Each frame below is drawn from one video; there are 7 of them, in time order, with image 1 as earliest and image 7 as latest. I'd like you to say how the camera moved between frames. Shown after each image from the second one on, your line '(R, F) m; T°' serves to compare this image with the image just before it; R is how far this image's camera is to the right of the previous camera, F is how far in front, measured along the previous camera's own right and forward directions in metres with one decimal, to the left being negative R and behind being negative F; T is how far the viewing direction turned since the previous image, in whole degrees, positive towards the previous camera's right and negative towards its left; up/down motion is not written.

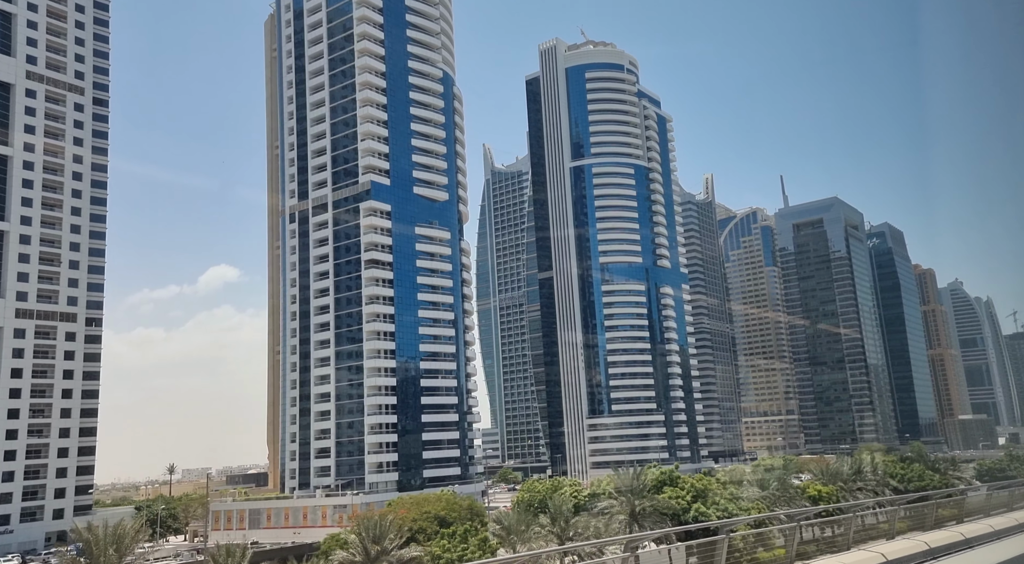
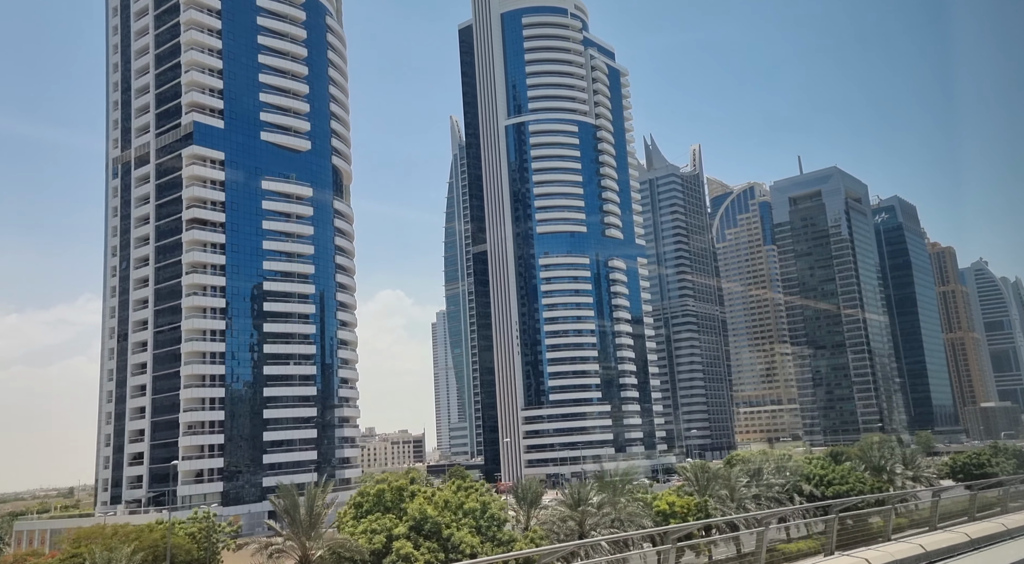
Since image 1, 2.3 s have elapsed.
(+9.8, +10.8) m; -2°
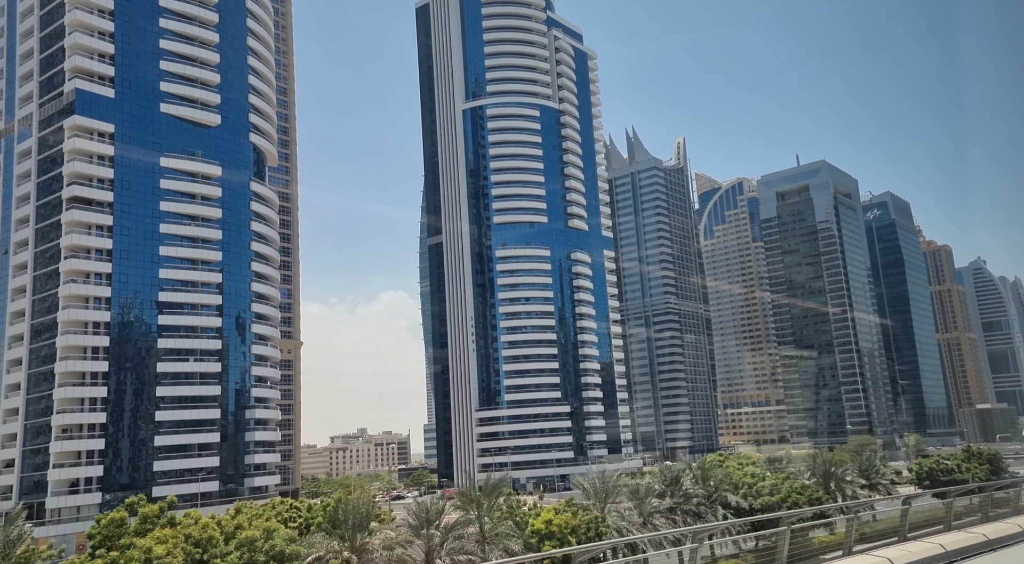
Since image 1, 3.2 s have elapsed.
(+4.3, +4.9) m; 0°
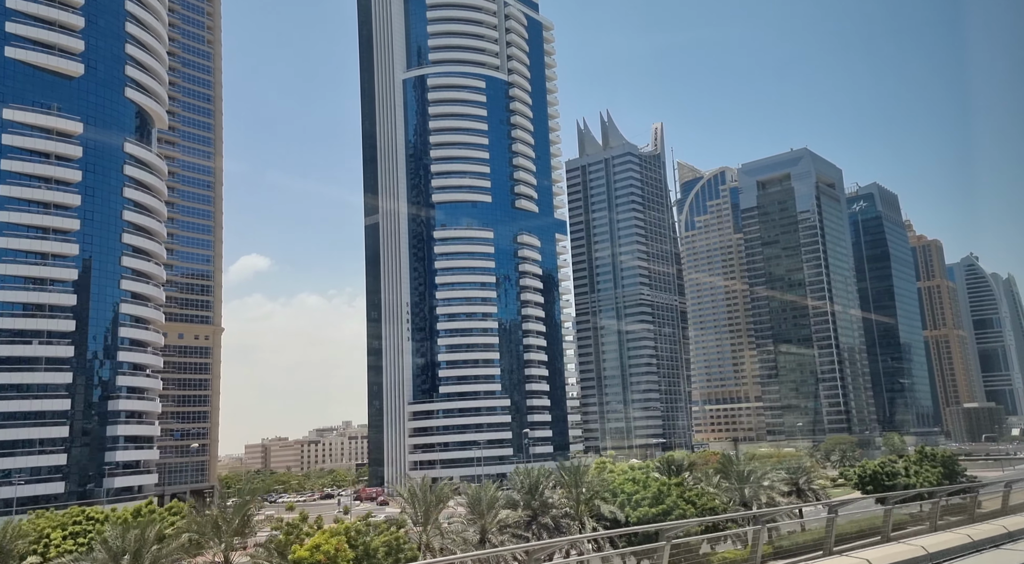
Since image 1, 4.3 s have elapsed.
(+5.0, +5.5) m; 0°
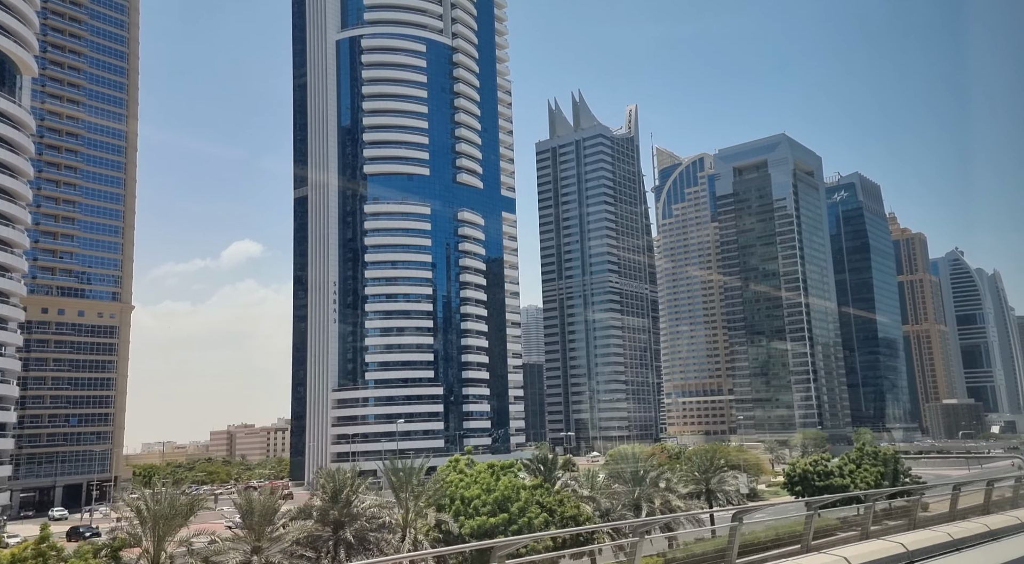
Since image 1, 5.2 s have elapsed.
(+4.4, +4.9) m; +1°
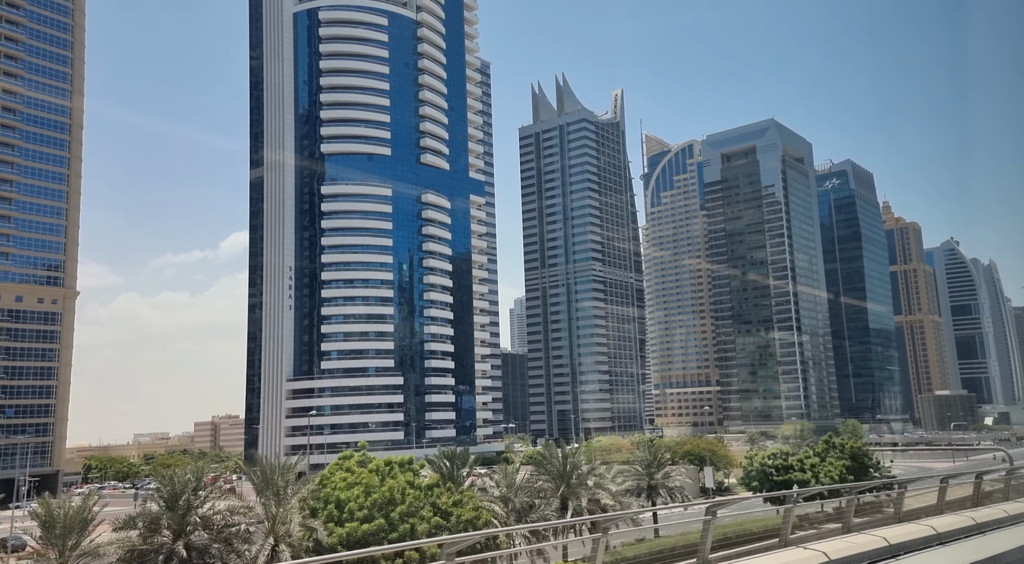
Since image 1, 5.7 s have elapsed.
(+2.6, +2.9) m; 0°
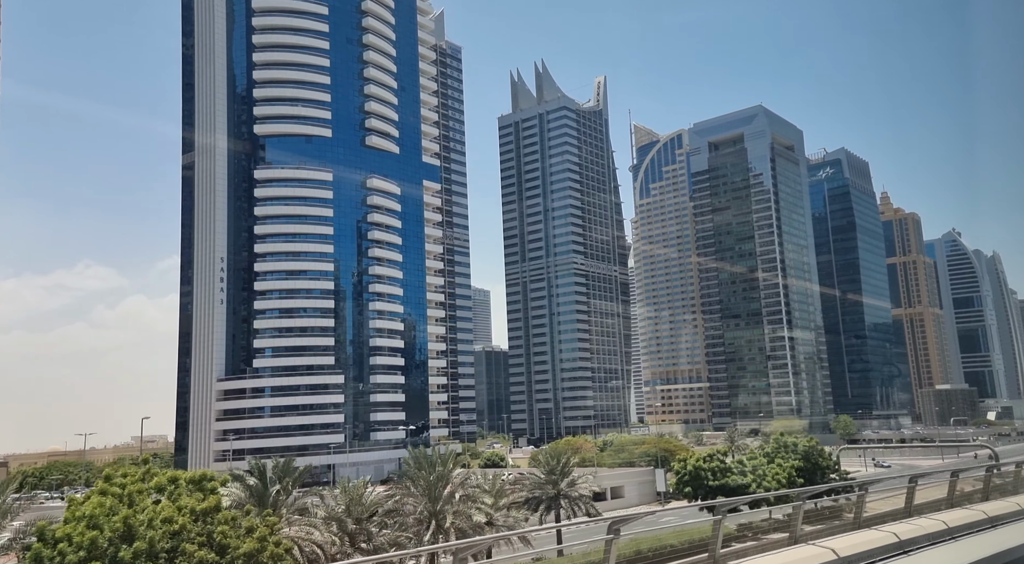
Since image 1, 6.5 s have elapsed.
(+3.9, +4.5) m; 0°
